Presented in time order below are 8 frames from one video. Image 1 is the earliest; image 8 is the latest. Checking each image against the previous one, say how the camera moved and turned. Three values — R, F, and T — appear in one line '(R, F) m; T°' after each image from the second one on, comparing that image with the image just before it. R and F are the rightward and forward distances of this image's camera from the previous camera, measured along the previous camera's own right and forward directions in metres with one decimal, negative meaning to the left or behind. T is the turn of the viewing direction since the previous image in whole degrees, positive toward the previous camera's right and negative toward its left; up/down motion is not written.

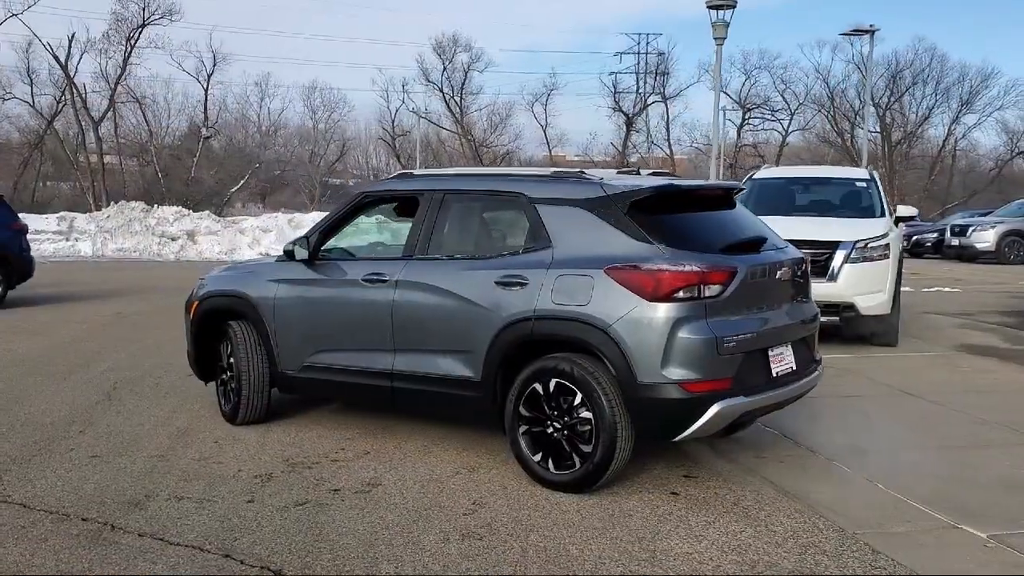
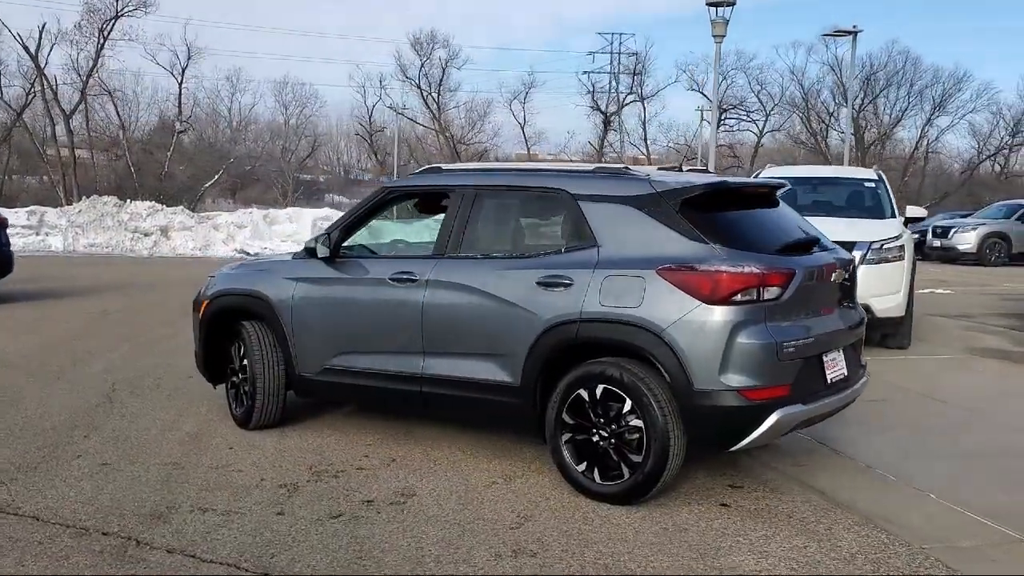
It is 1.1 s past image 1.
(-0.3, +0.2) m; +2°
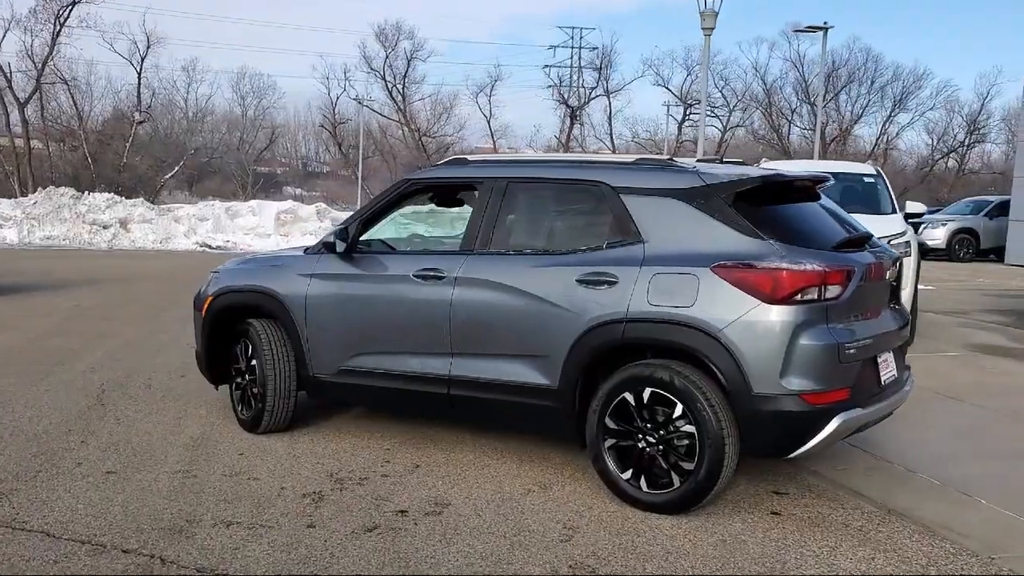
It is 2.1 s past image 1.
(-0.4, +0.3) m; +2°
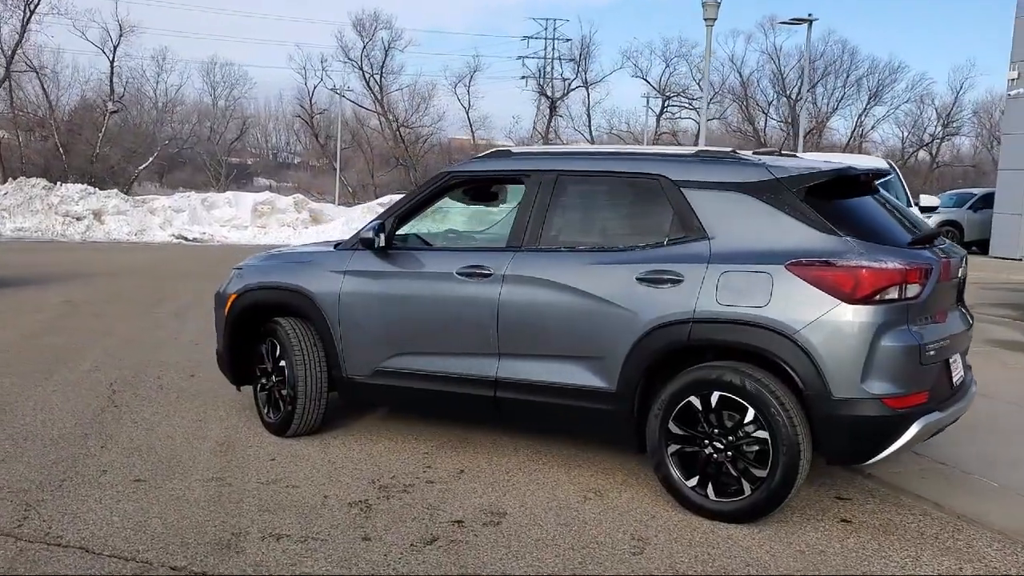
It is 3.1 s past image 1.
(-0.4, +0.2) m; +2°
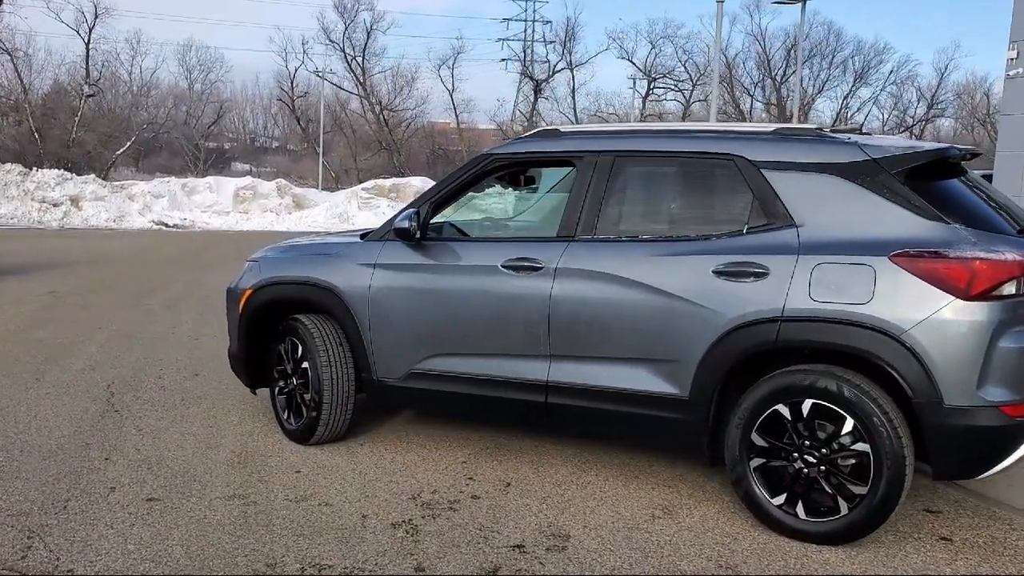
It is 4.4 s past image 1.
(-0.3, +0.5) m; +1°
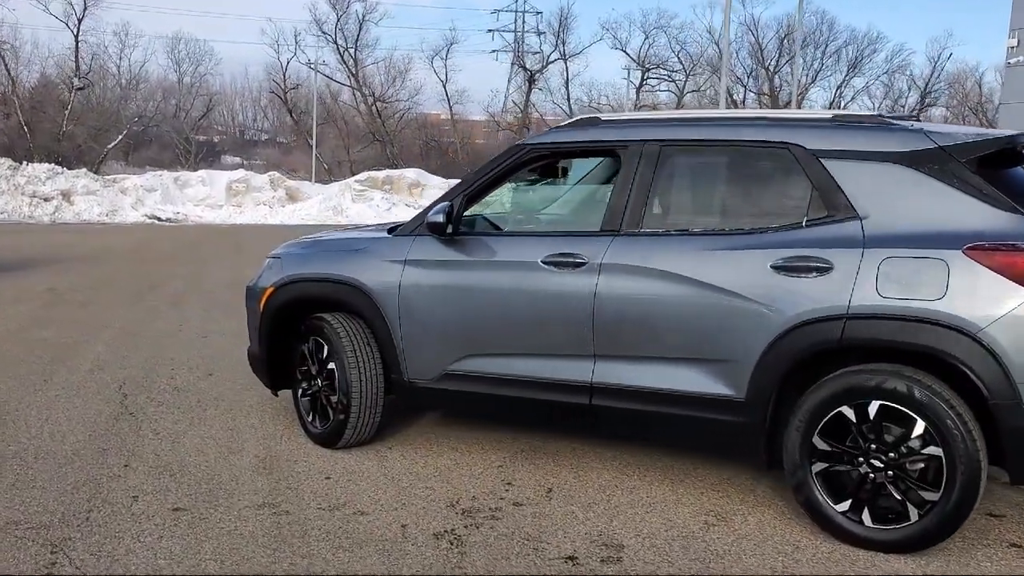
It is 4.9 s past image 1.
(-0.2, +0.2) m; +1°
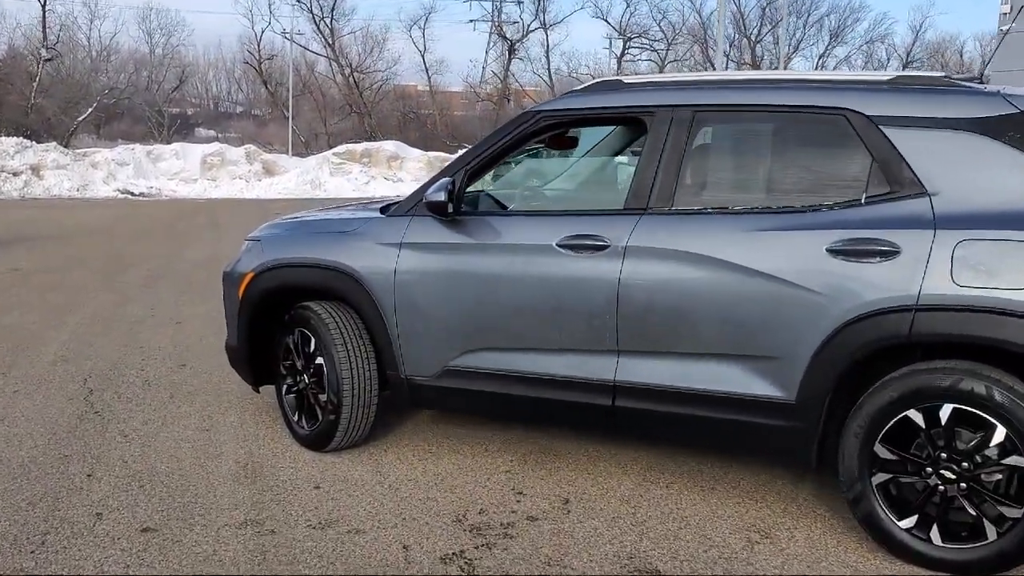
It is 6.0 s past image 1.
(-0.1, +0.5) m; +1°
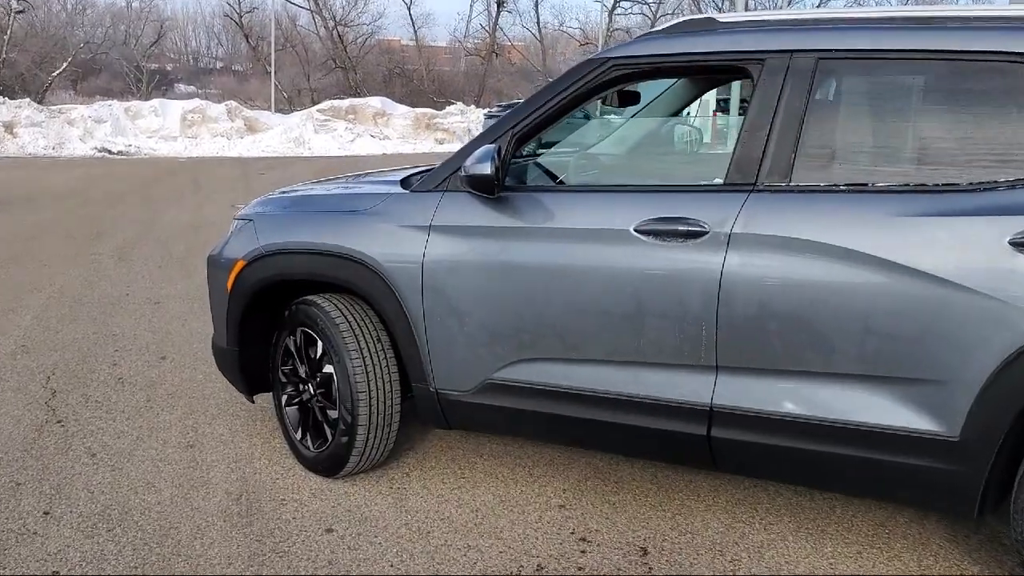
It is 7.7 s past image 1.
(-0.2, +0.8) m; +1°
